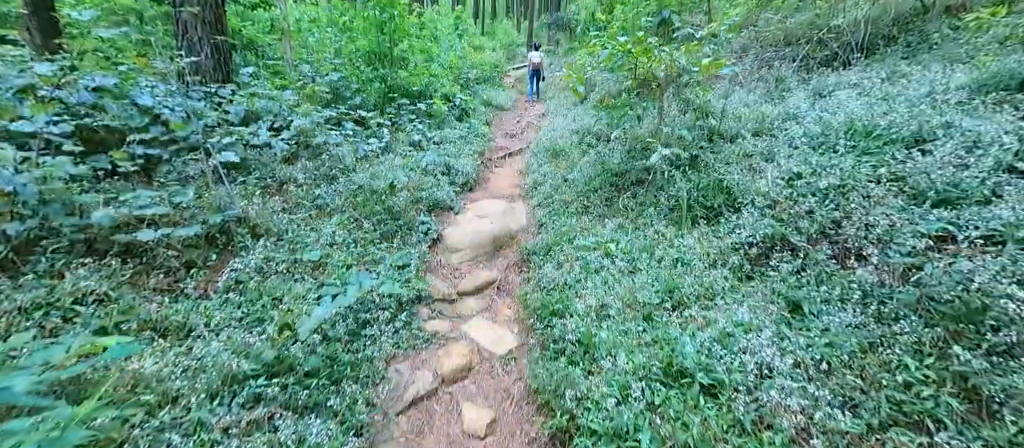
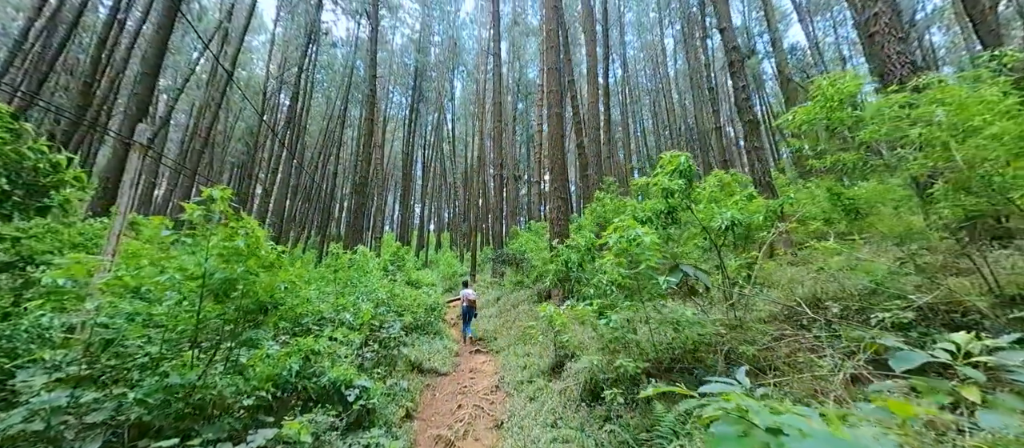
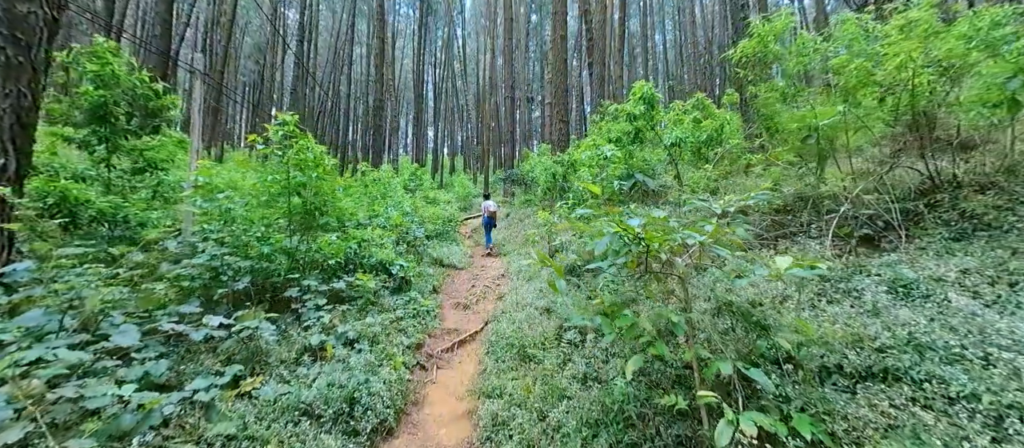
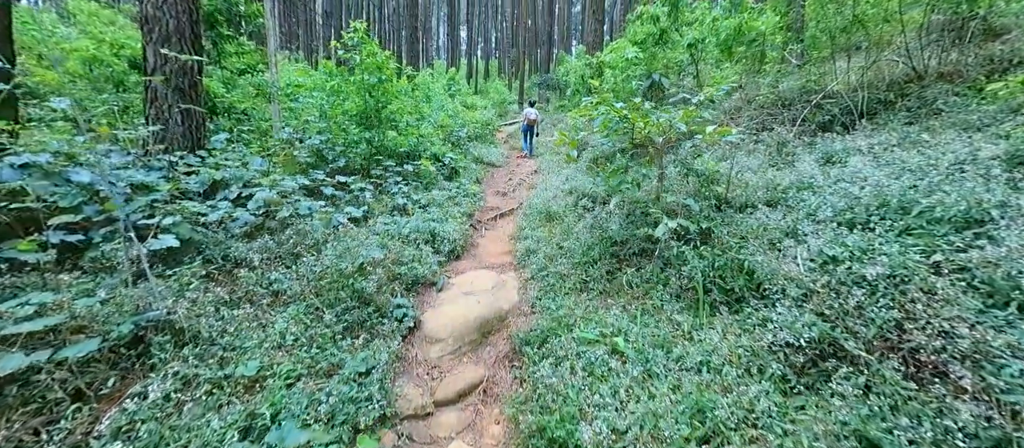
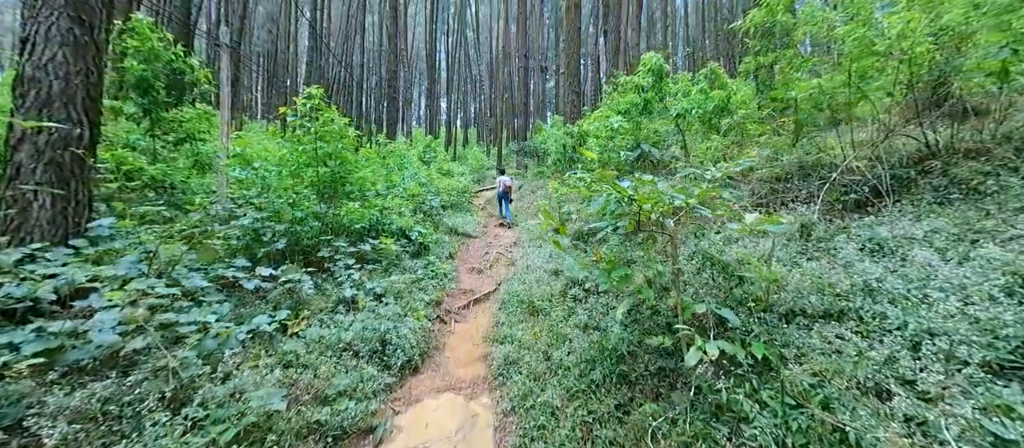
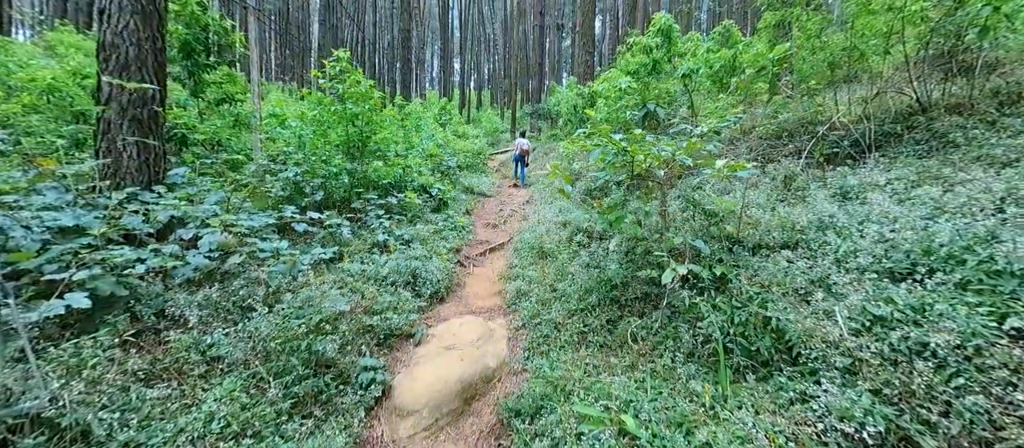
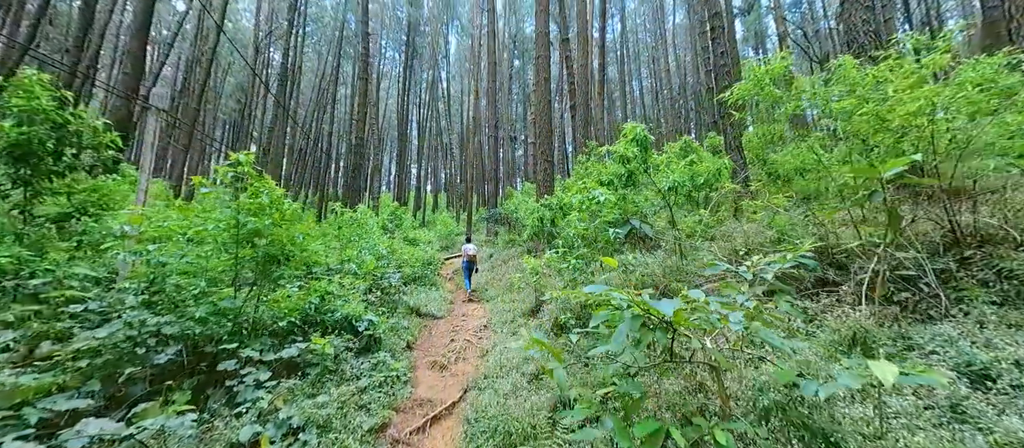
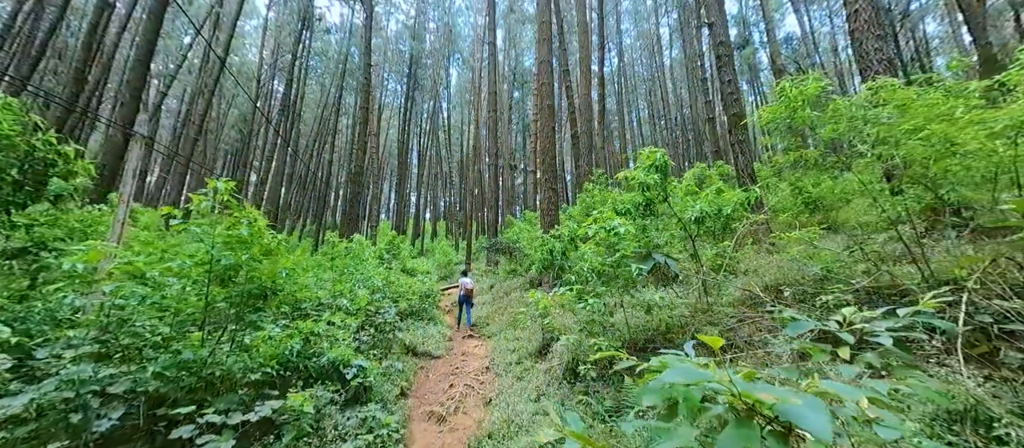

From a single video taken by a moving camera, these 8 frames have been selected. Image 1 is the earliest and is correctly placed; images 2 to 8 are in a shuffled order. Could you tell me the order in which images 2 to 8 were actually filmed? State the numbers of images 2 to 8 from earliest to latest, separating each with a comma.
4, 6, 5, 3, 7, 8, 2
